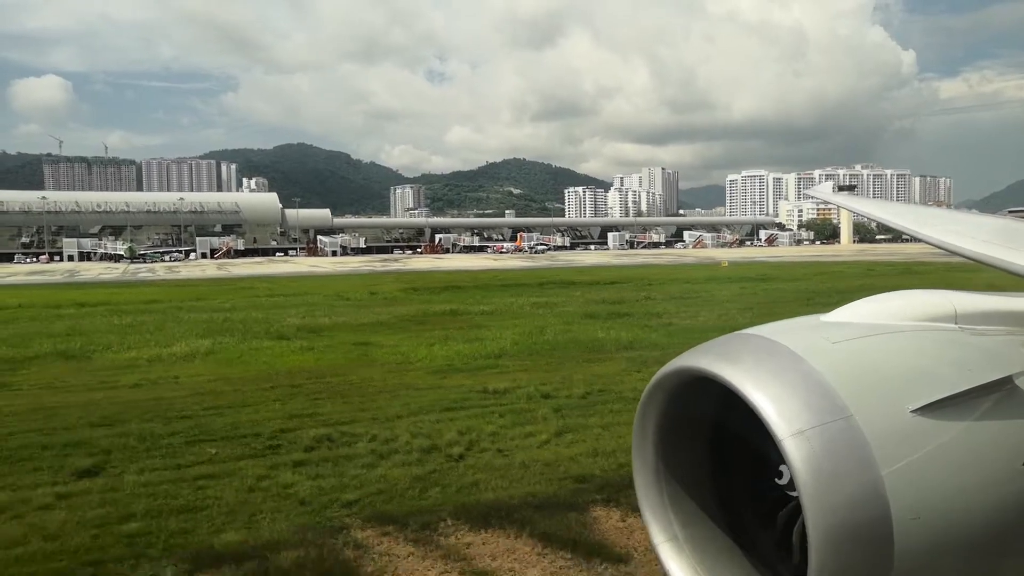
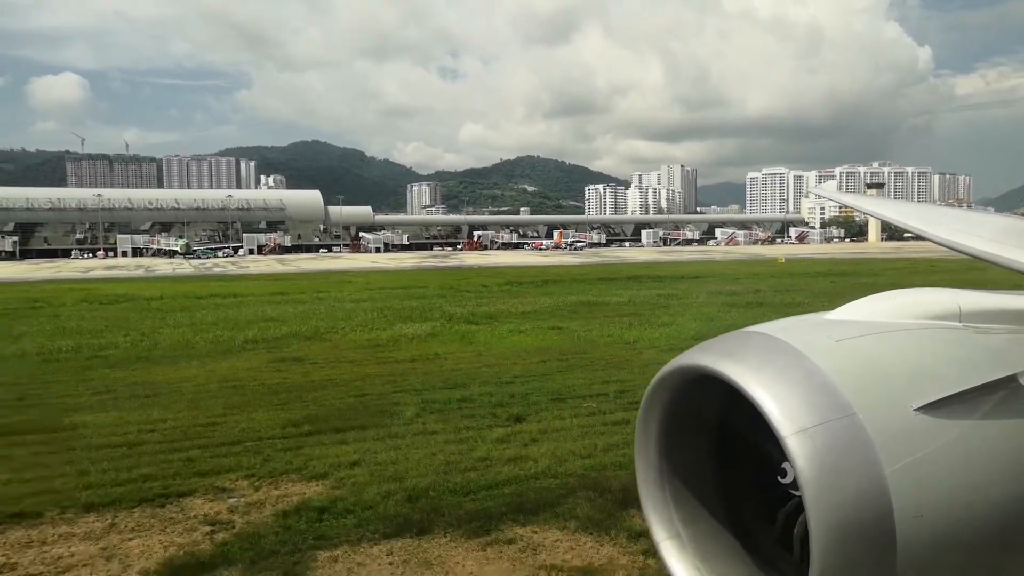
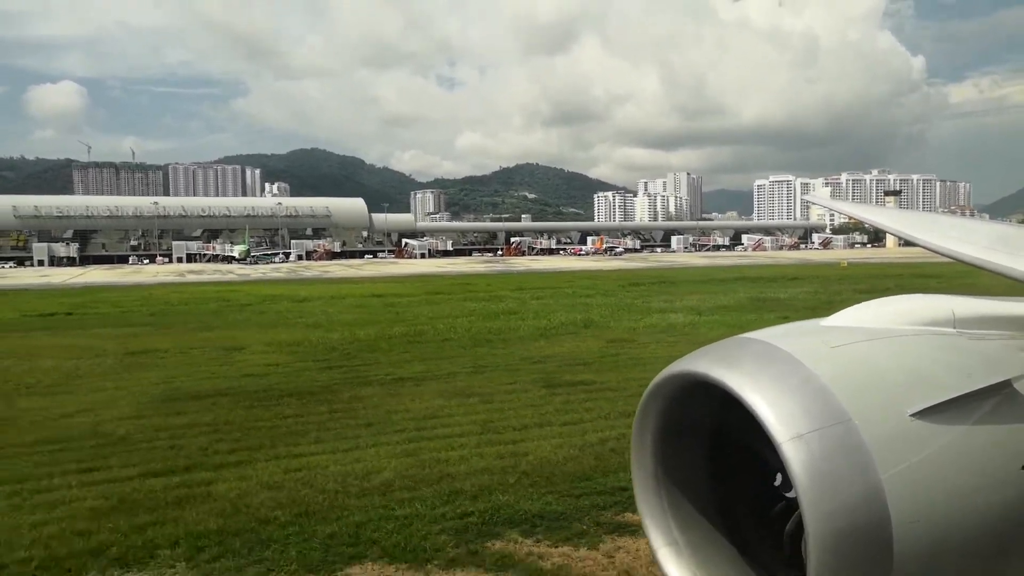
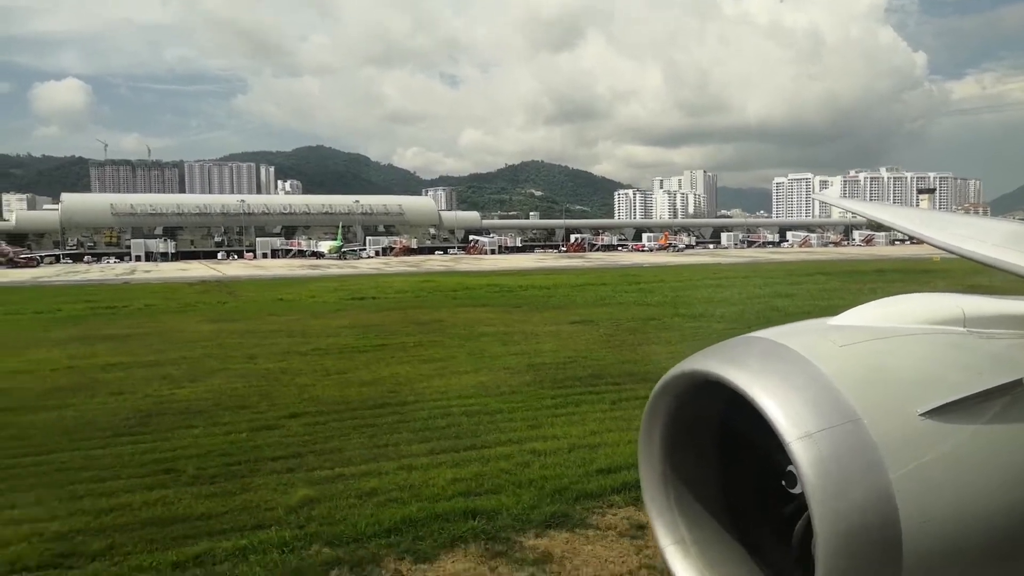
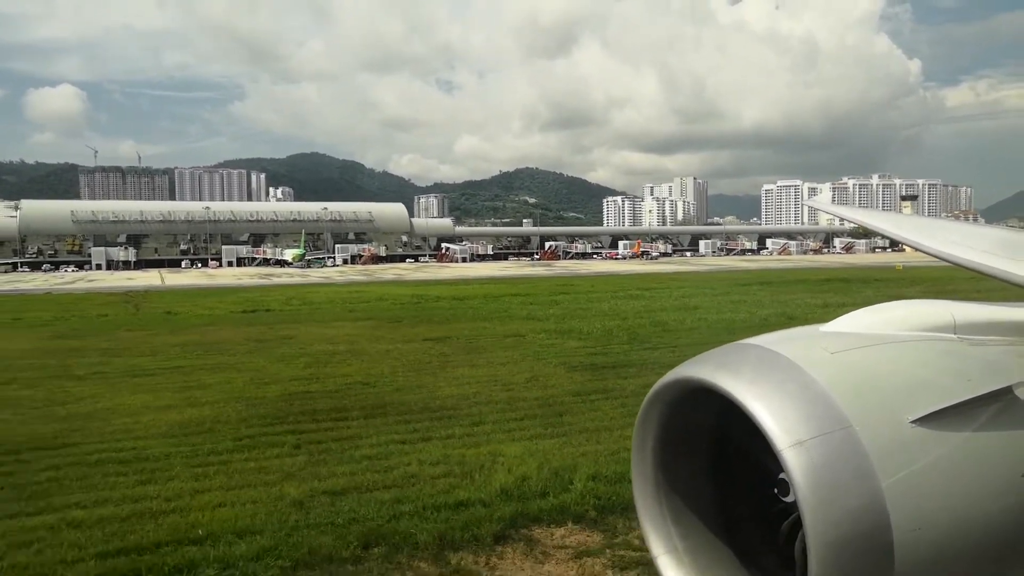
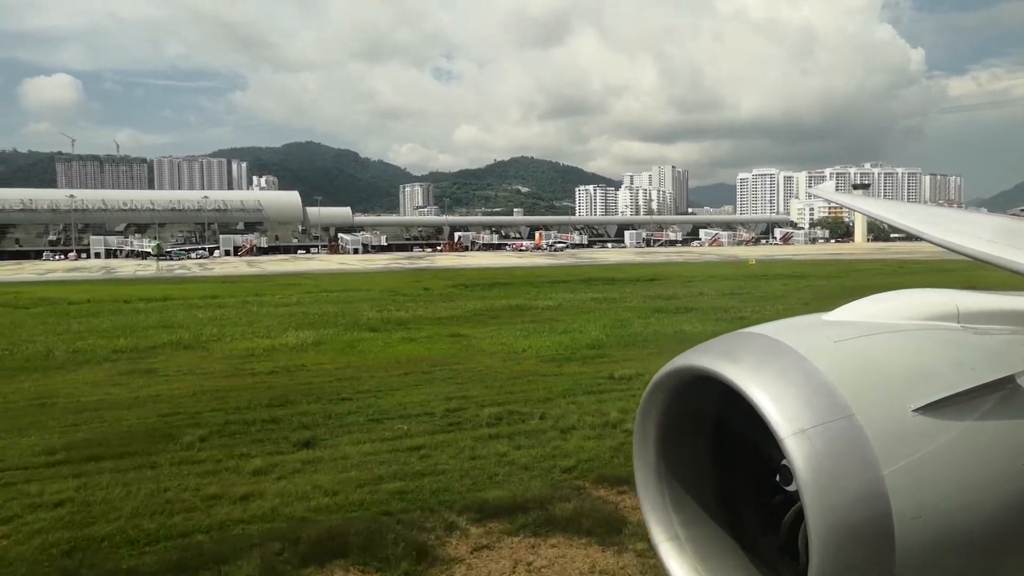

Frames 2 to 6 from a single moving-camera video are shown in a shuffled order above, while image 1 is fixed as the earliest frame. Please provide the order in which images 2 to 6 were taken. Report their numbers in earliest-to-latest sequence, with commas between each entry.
6, 2, 3, 5, 4
